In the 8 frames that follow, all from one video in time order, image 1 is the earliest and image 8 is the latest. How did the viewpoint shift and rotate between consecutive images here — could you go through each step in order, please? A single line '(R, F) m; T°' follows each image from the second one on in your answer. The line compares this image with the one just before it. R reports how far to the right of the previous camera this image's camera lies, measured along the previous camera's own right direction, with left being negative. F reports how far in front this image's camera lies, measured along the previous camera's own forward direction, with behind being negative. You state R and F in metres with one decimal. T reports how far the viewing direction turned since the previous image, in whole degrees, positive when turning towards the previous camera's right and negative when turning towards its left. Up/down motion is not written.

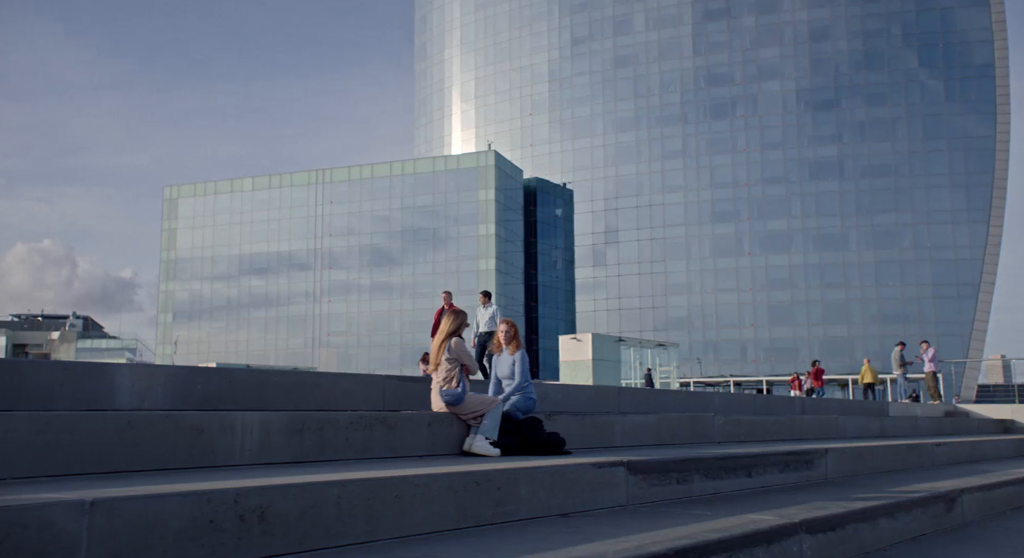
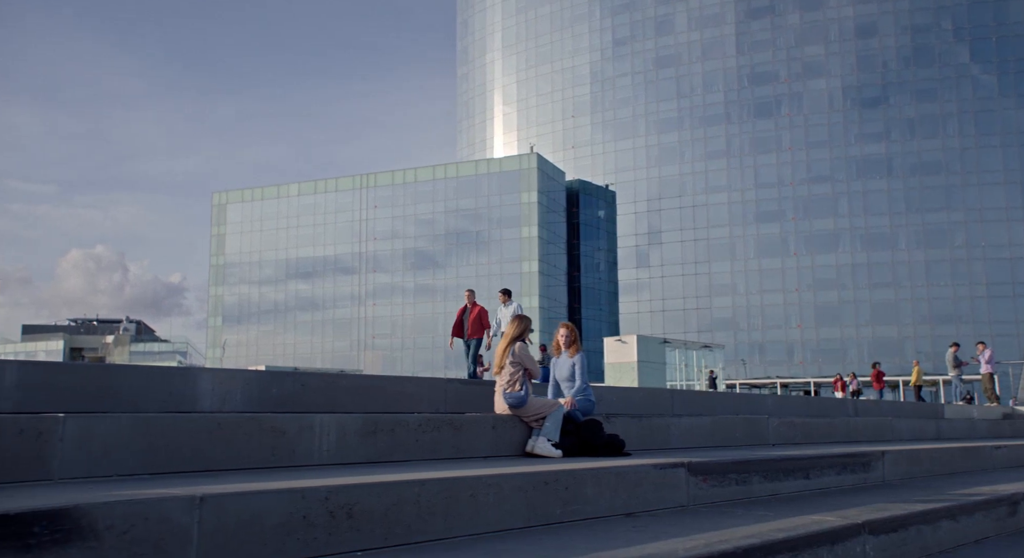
(-0.2, -0.2) m; -3°
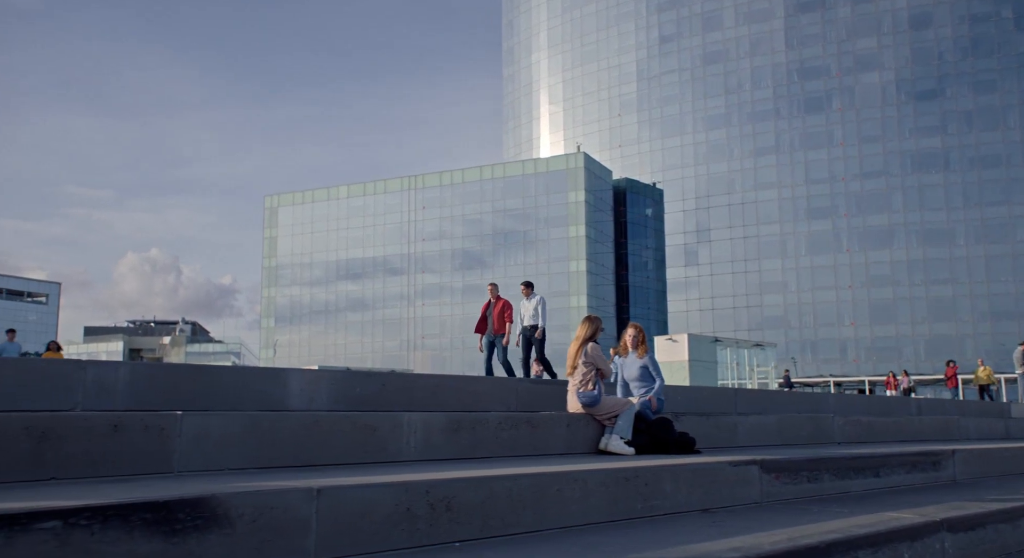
(-0.3, -0.3) m; -3°
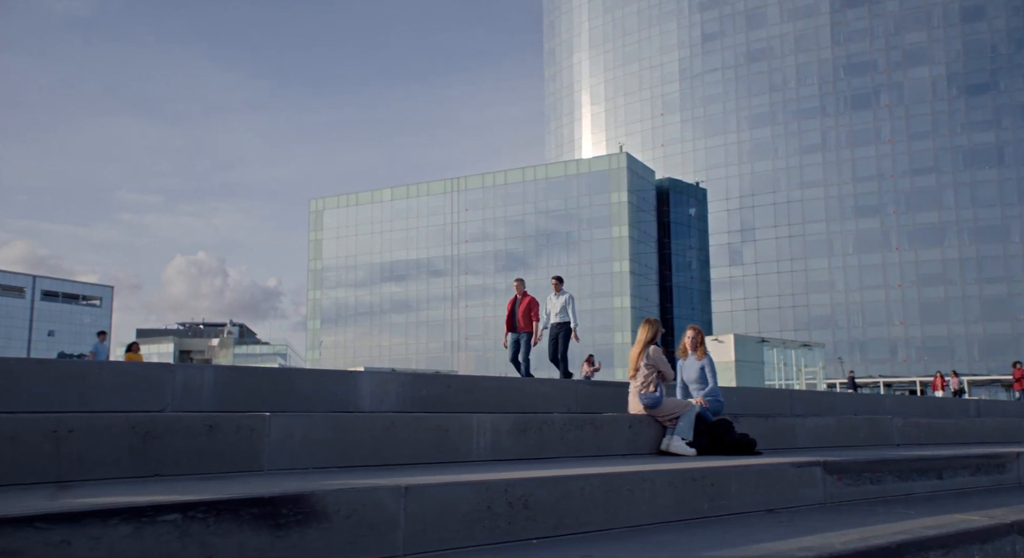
(-0.2, -0.2) m; -3°
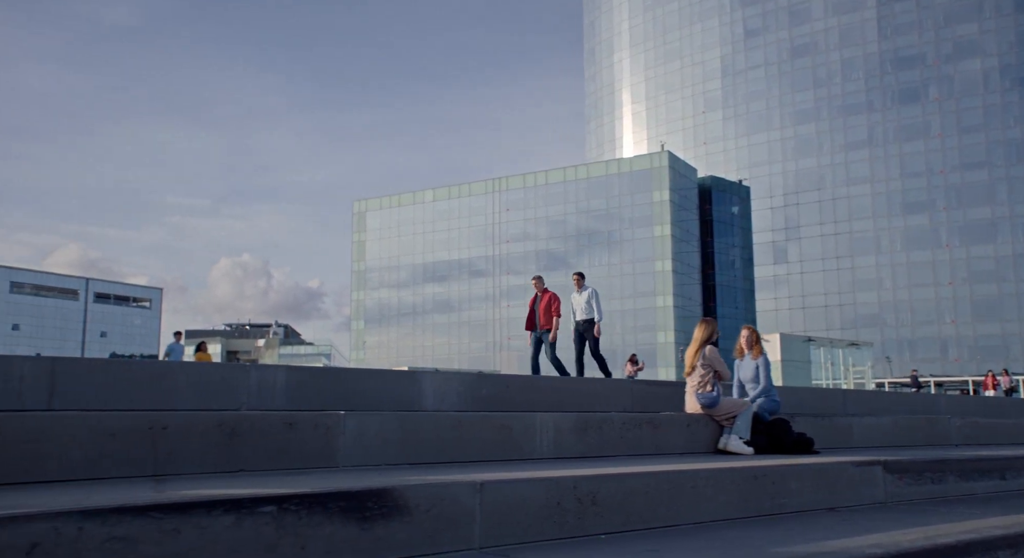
(-0.2, -0.2) m; -3°
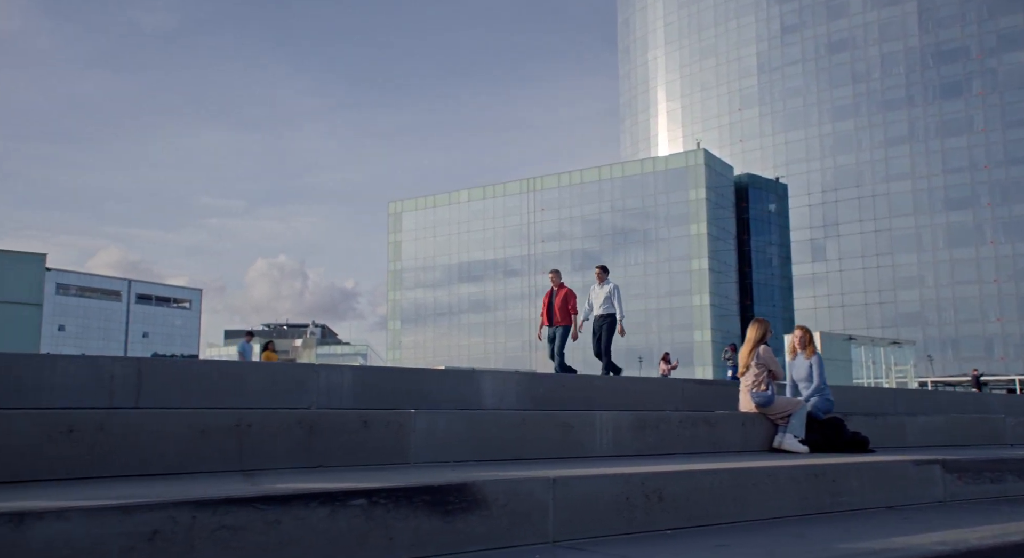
(-0.2, -0.2) m; -2°
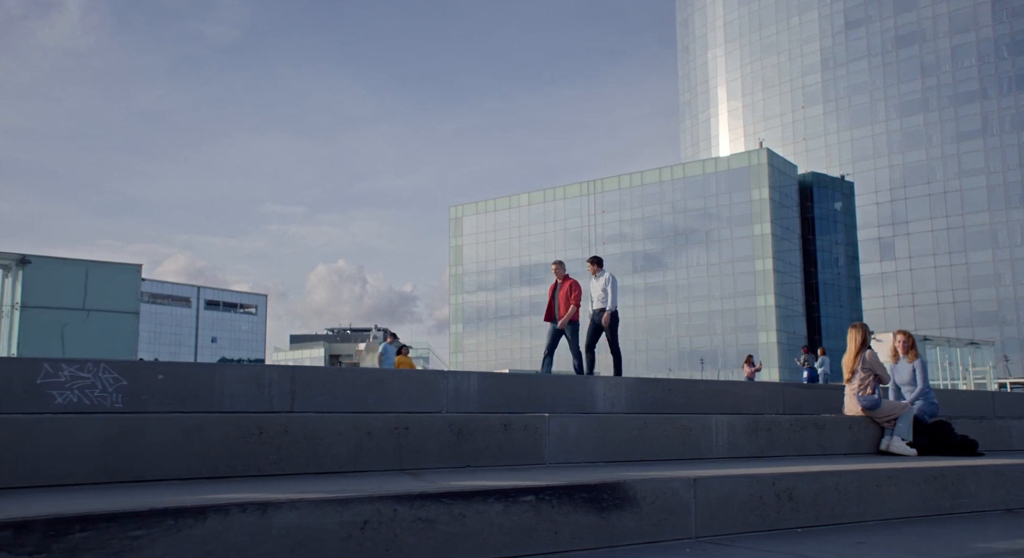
(-0.5, -0.4) m; -4°
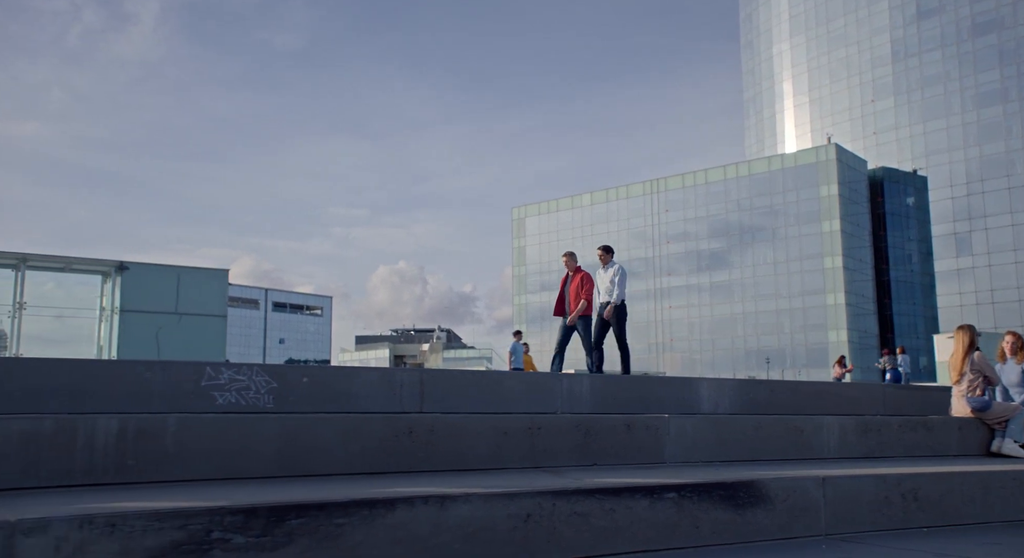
(-0.5, -0.3) m; -4°
